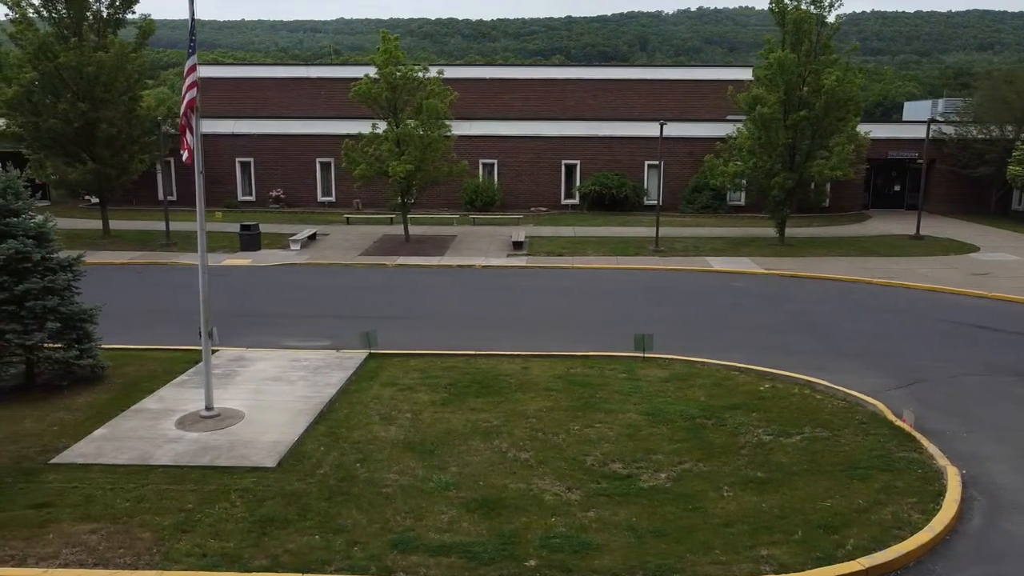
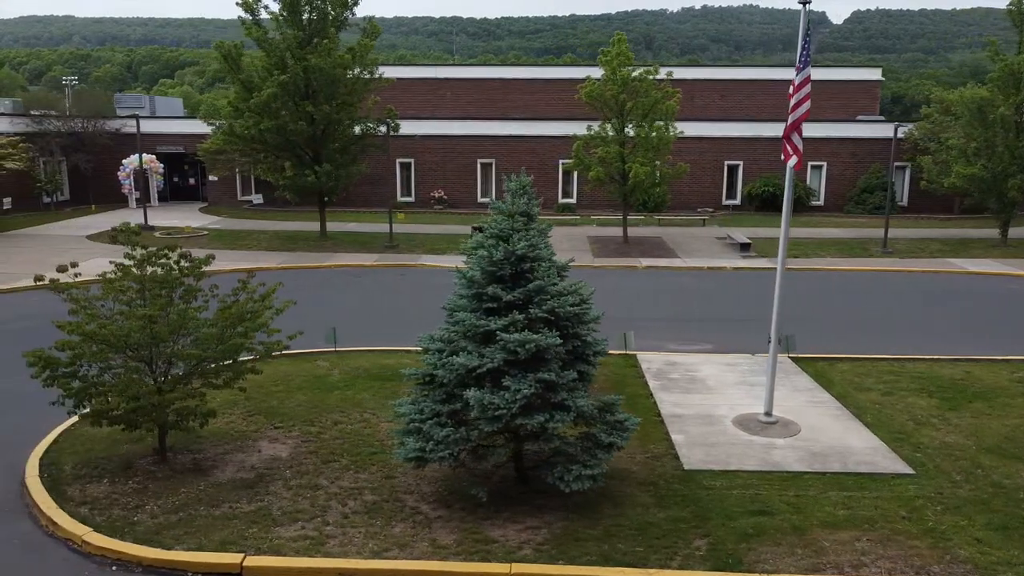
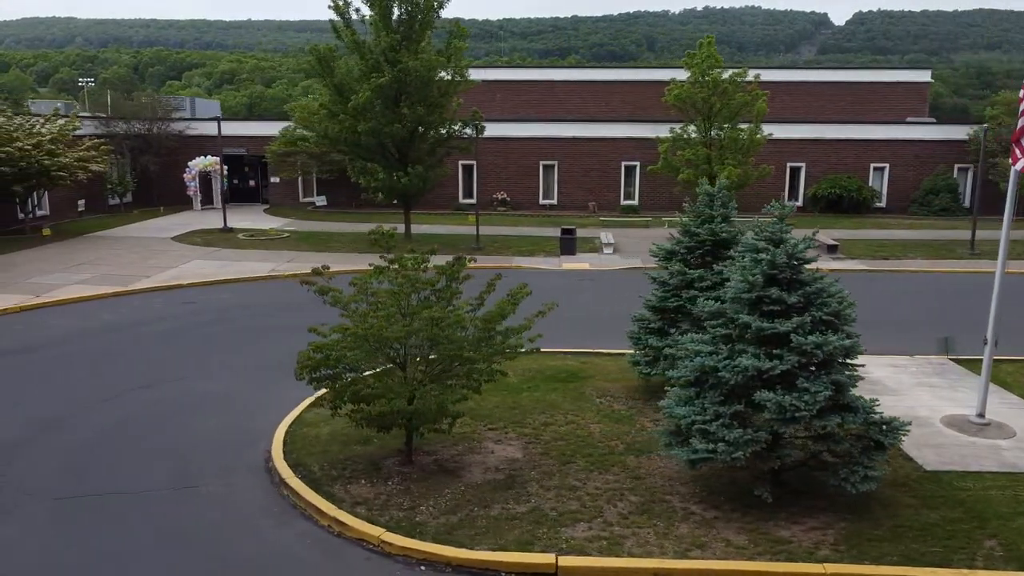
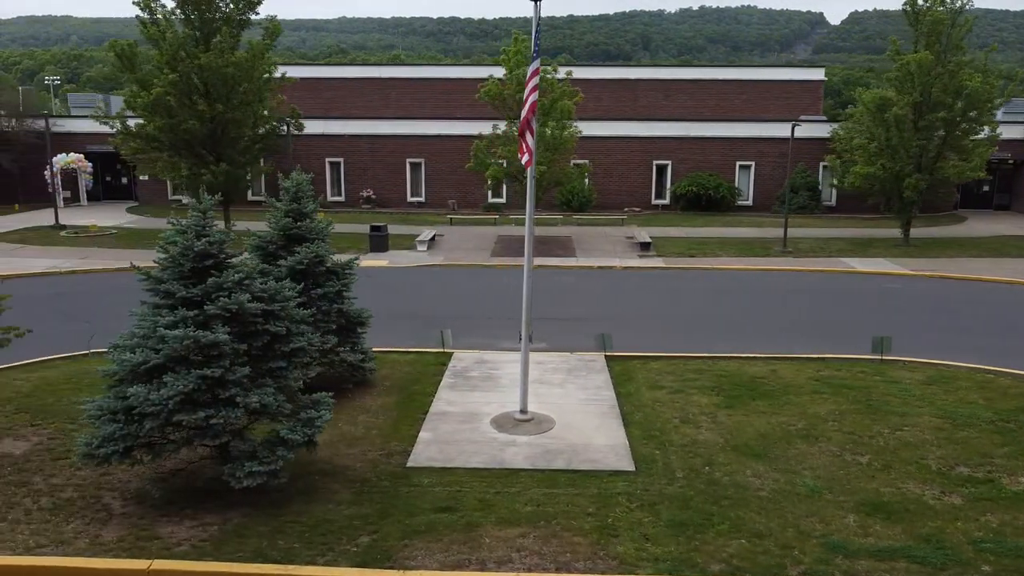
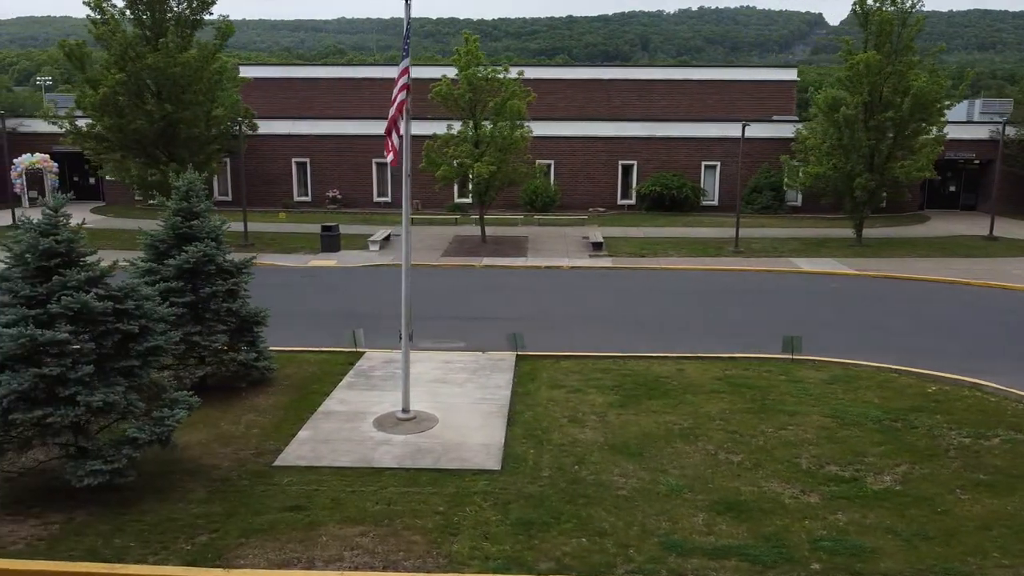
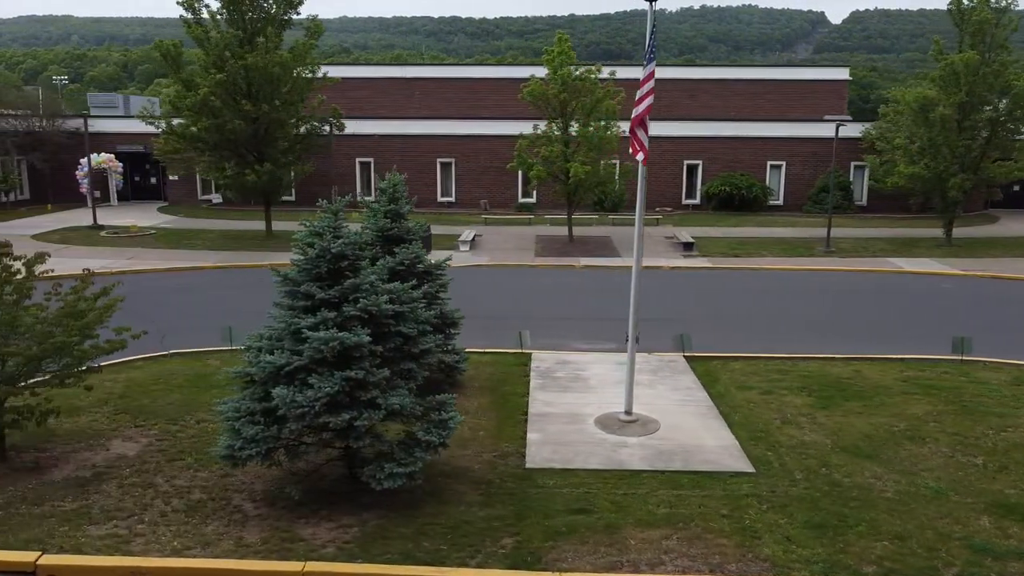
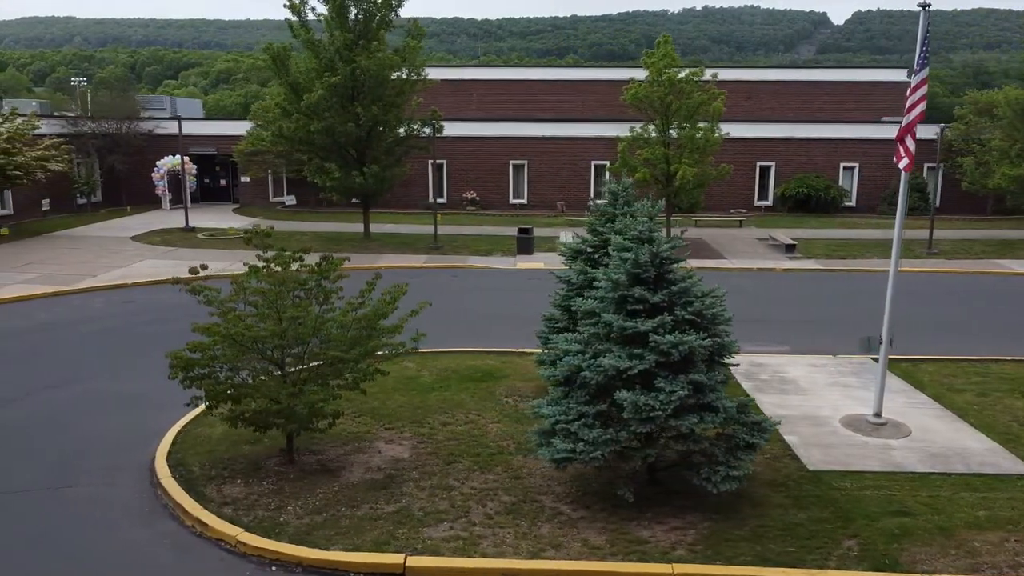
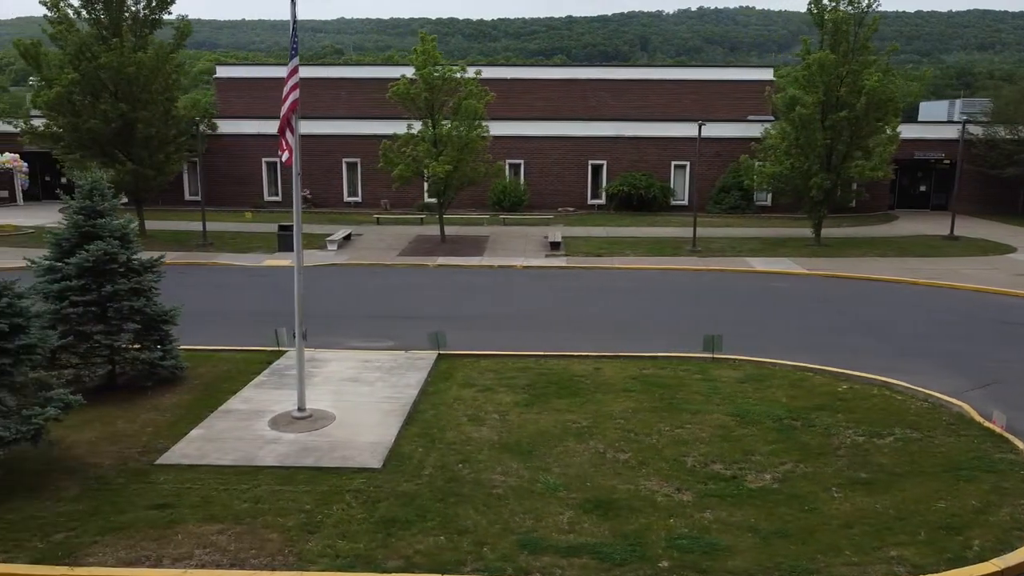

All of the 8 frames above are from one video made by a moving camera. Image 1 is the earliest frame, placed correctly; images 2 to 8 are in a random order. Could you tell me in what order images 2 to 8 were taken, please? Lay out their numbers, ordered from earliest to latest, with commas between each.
8, 5, 4, 6, 2, 7, 3
